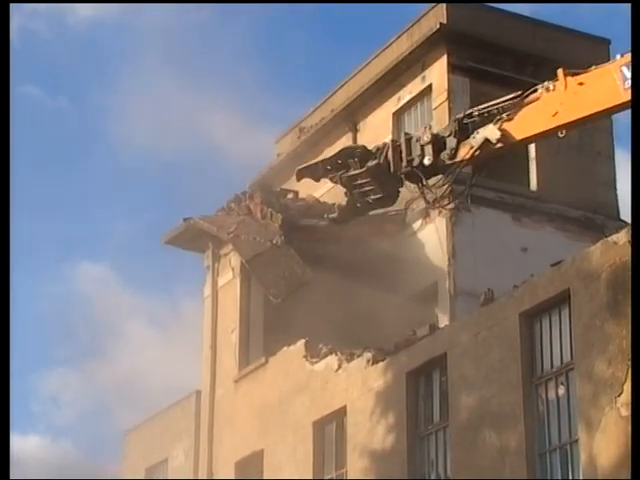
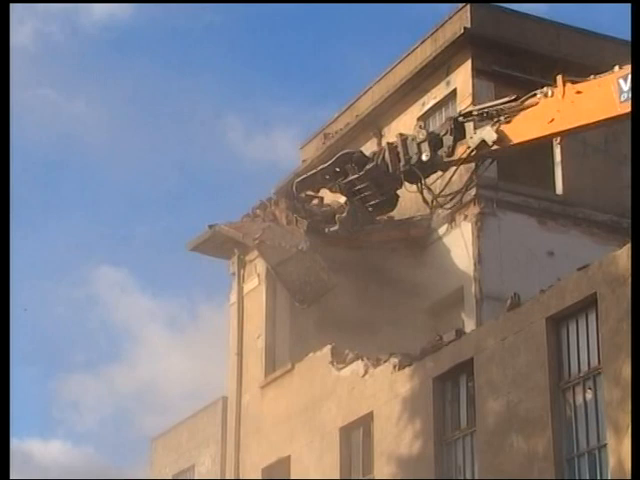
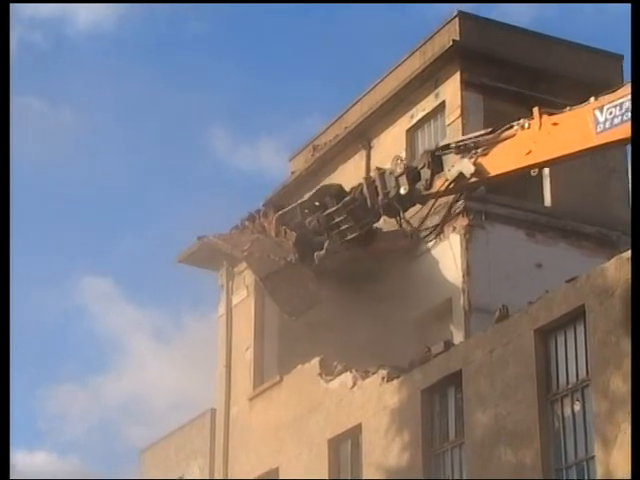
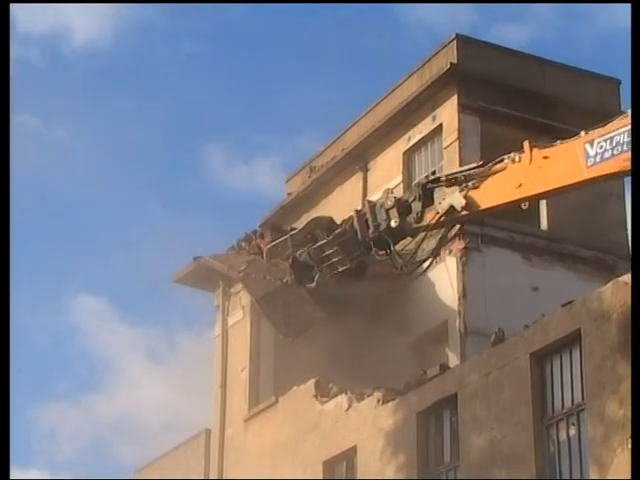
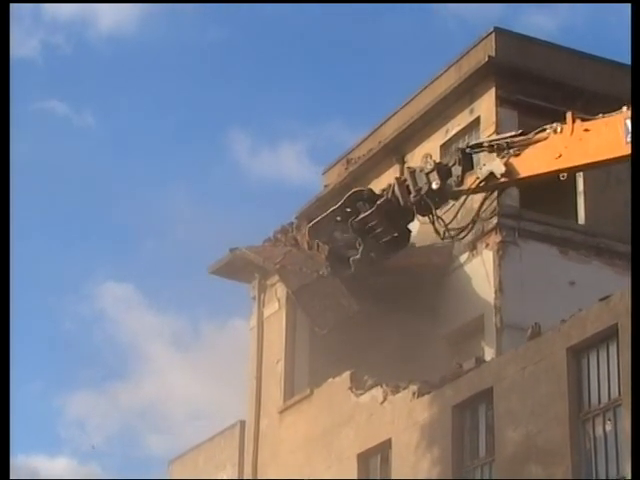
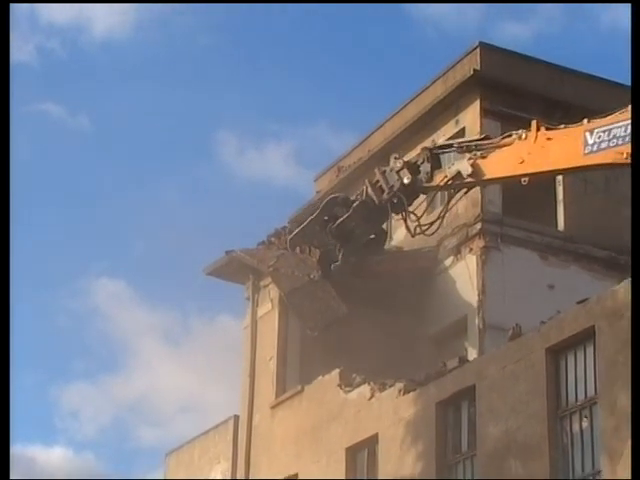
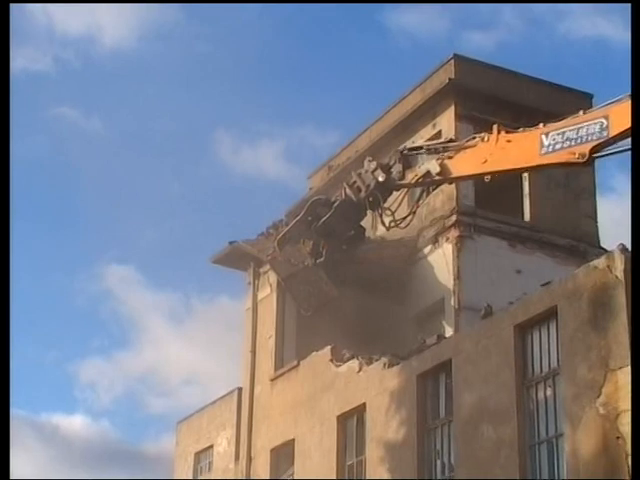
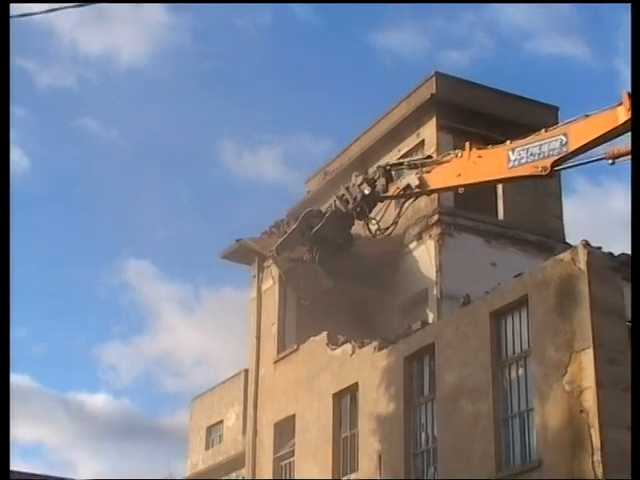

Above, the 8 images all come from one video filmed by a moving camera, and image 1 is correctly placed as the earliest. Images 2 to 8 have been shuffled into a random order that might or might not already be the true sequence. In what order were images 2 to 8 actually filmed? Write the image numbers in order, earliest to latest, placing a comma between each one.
2, 3, 4, 5, 6, 7, 8
